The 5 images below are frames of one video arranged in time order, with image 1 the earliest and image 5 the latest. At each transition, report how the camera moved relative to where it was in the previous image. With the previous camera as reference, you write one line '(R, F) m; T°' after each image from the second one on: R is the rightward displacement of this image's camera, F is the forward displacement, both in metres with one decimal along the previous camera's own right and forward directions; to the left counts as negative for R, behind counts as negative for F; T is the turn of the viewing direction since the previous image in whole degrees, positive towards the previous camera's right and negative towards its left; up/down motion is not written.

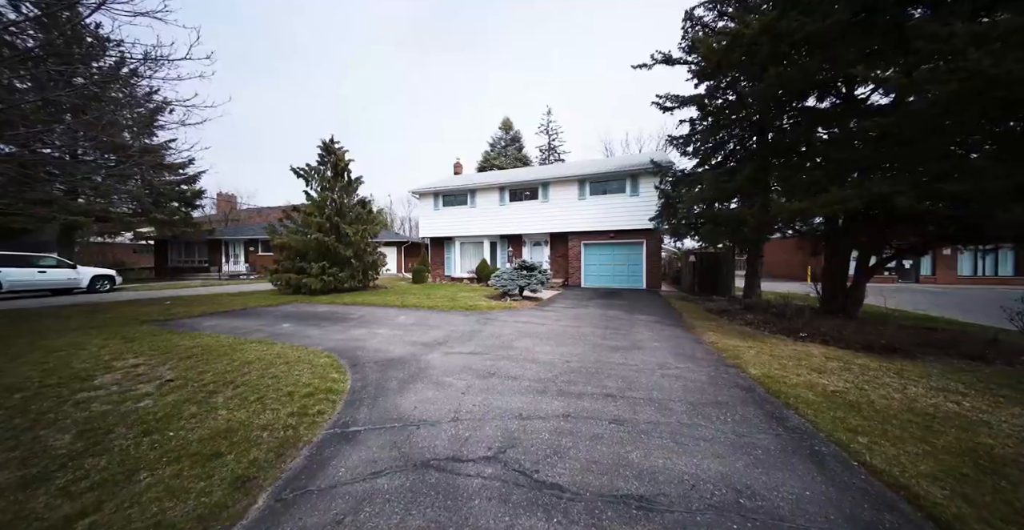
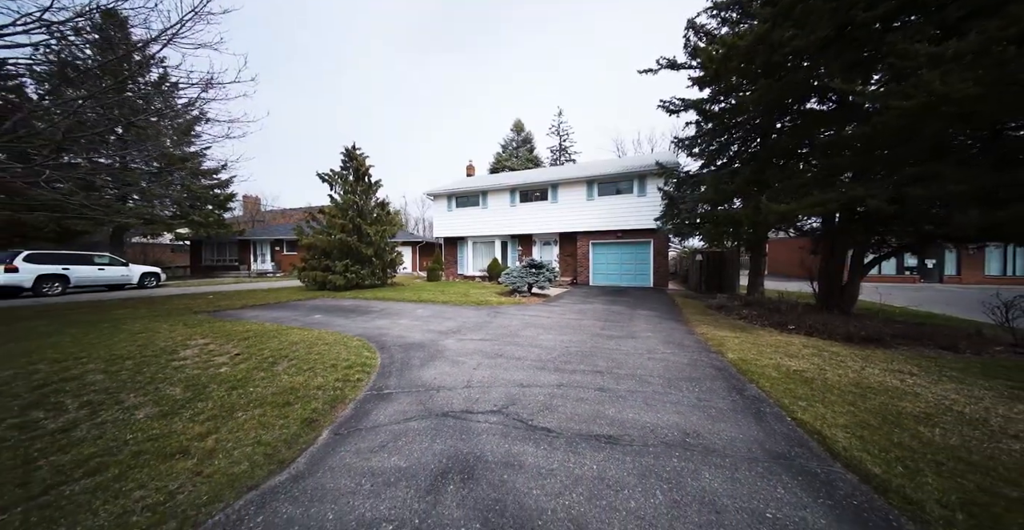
(+0.1, -0.7) m; -2°
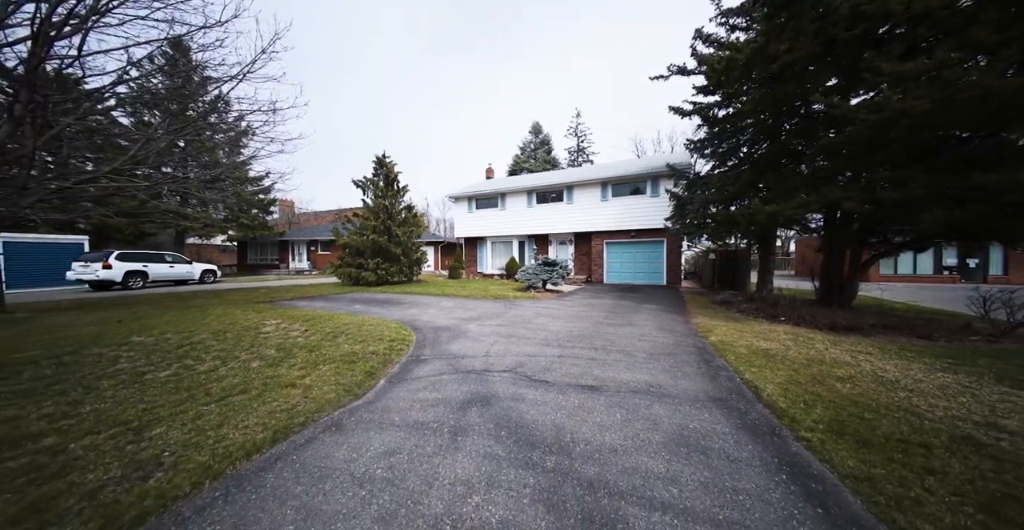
(+0.1, -0.9) m; -3°
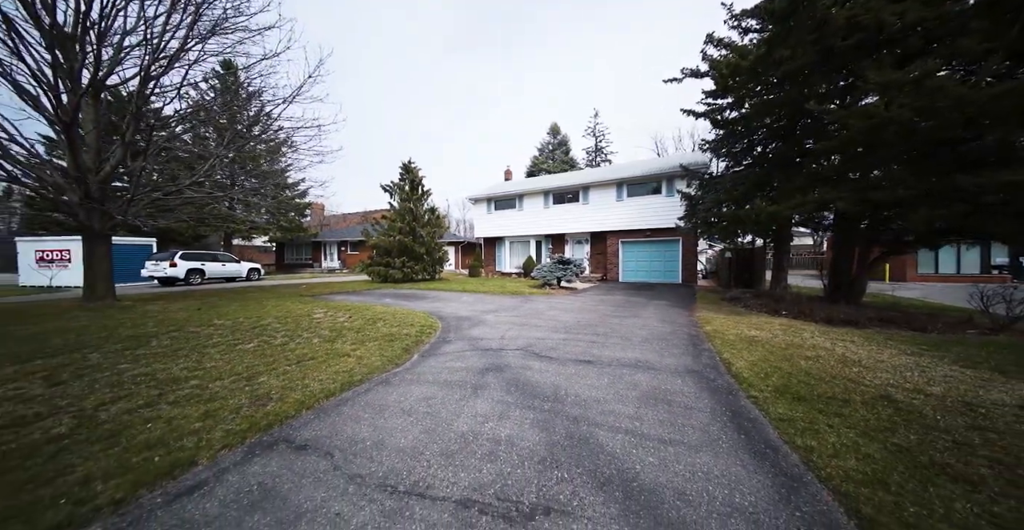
(+0.1, -0.8) m; -3°
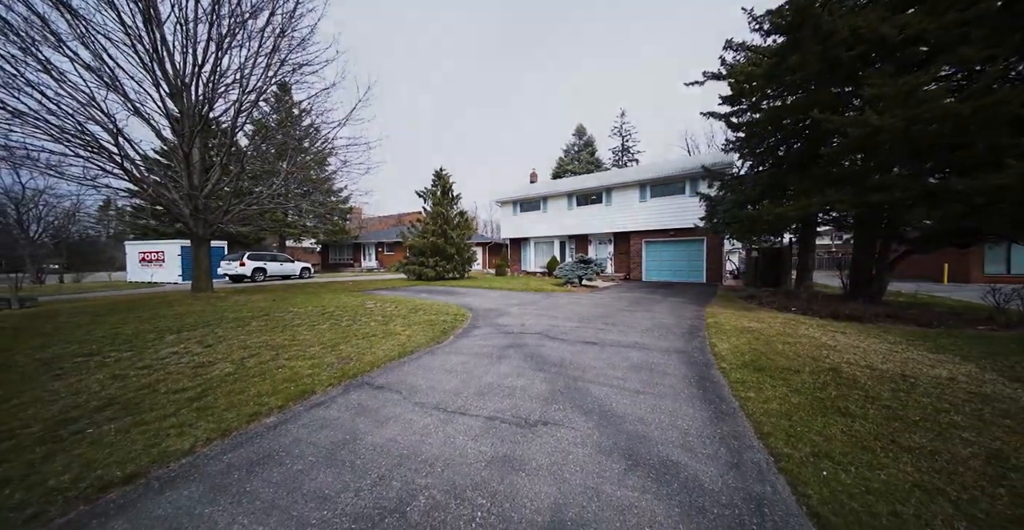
(+0.1, -0.9) m; -5°
